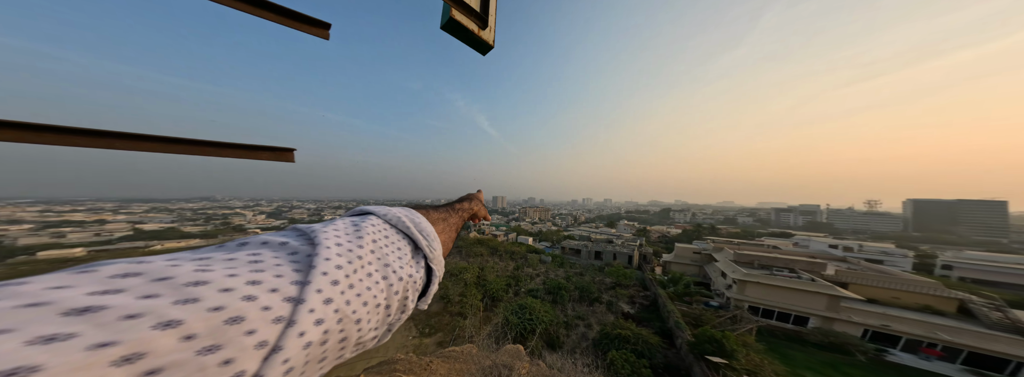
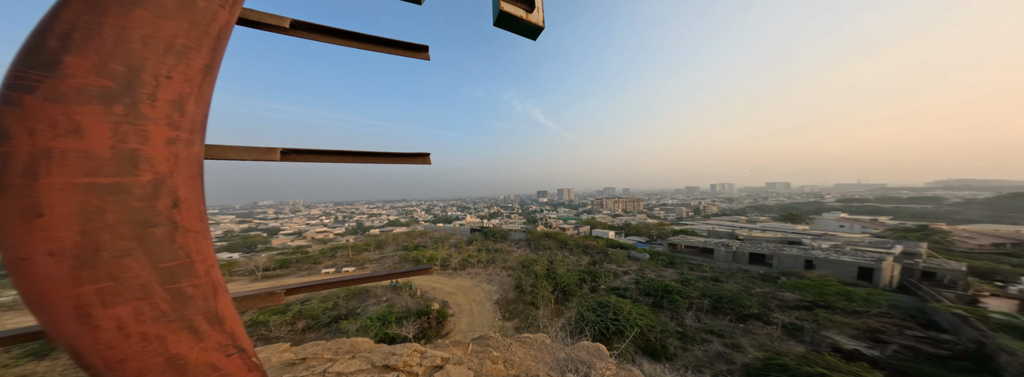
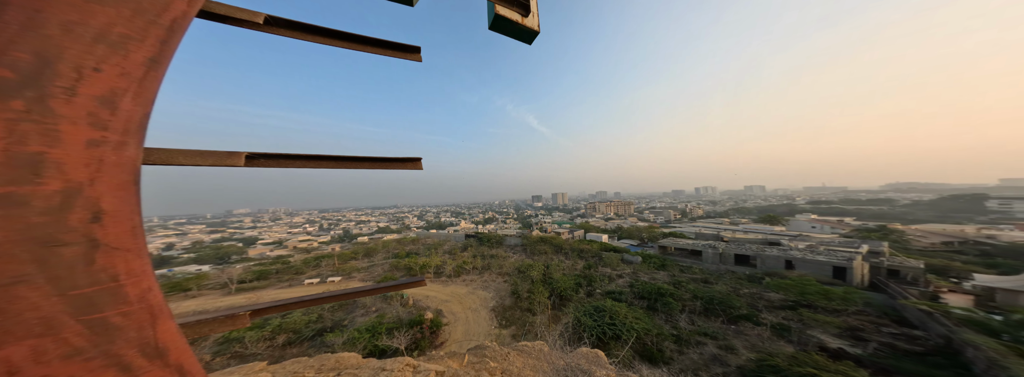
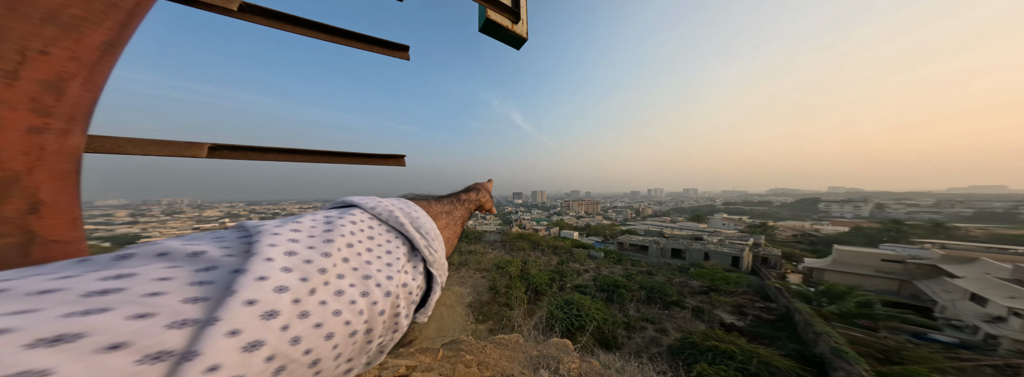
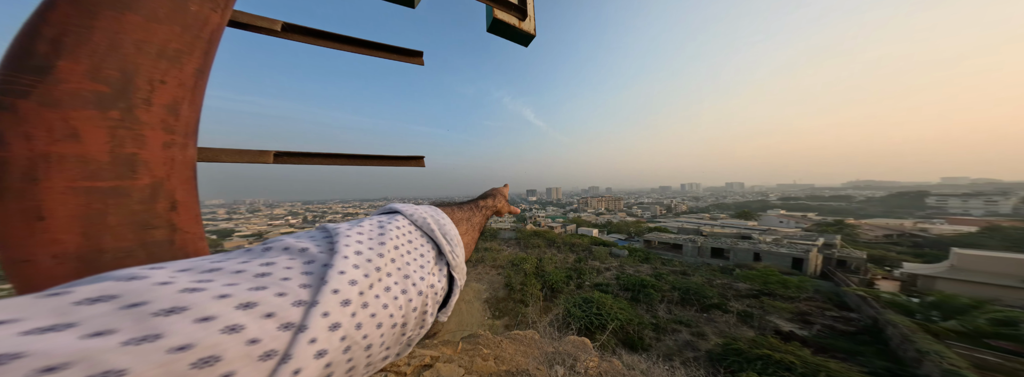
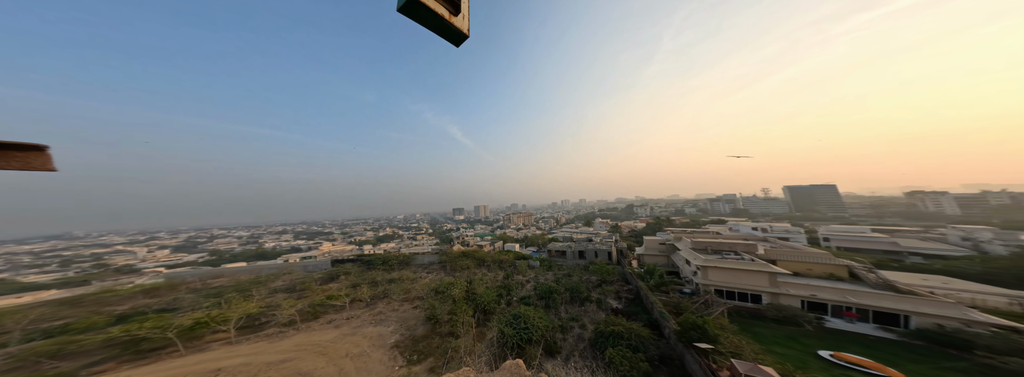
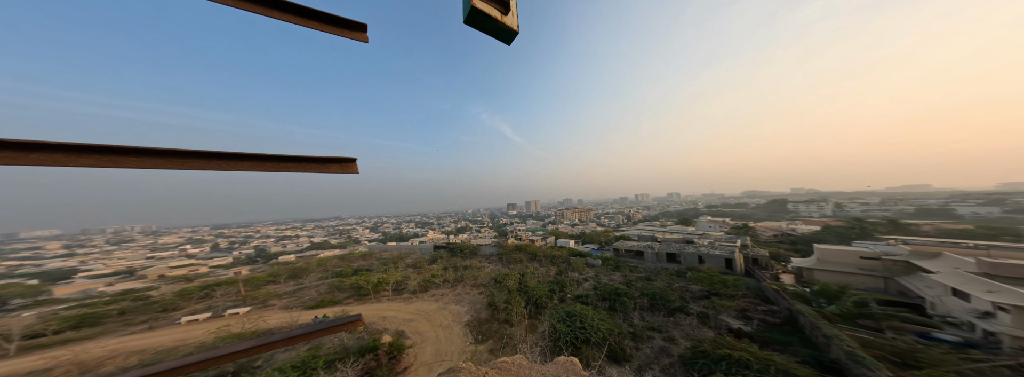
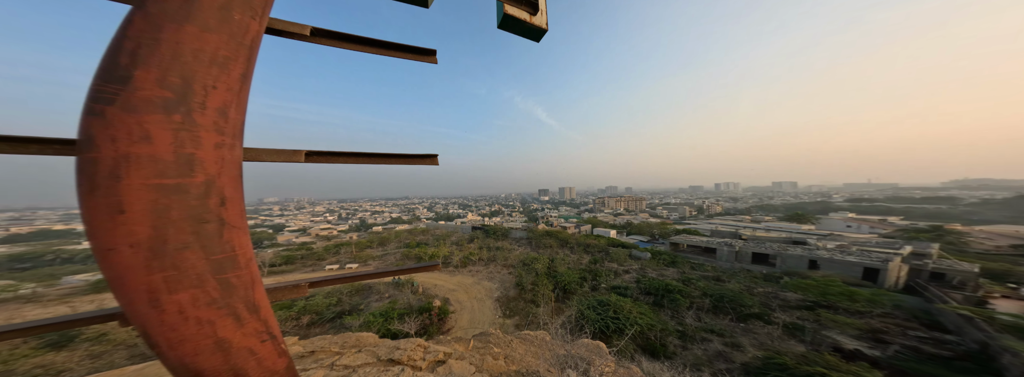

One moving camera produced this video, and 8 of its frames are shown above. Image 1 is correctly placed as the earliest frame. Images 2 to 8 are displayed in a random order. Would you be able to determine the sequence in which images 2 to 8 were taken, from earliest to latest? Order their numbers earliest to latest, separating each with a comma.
4, 5, 8, 2, 3, 7, 6
